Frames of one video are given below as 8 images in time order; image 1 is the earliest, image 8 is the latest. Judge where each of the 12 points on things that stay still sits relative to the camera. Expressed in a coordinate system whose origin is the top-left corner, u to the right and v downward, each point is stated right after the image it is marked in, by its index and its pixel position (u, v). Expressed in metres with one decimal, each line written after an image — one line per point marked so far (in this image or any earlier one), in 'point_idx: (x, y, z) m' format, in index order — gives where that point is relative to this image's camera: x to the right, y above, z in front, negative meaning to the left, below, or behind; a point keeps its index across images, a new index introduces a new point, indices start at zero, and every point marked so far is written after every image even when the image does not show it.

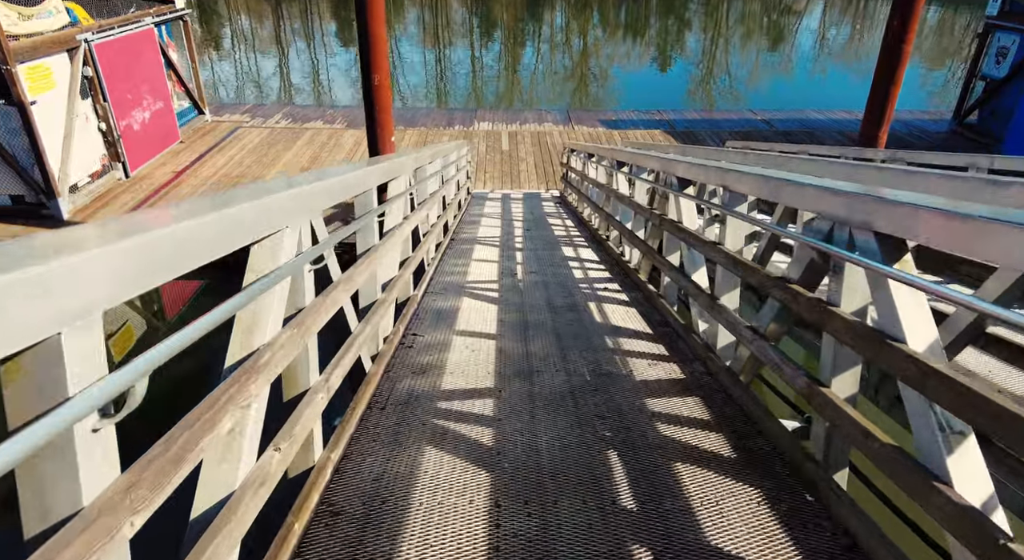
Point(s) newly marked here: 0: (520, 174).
0: (+0.1, +1.5, +7.8) m
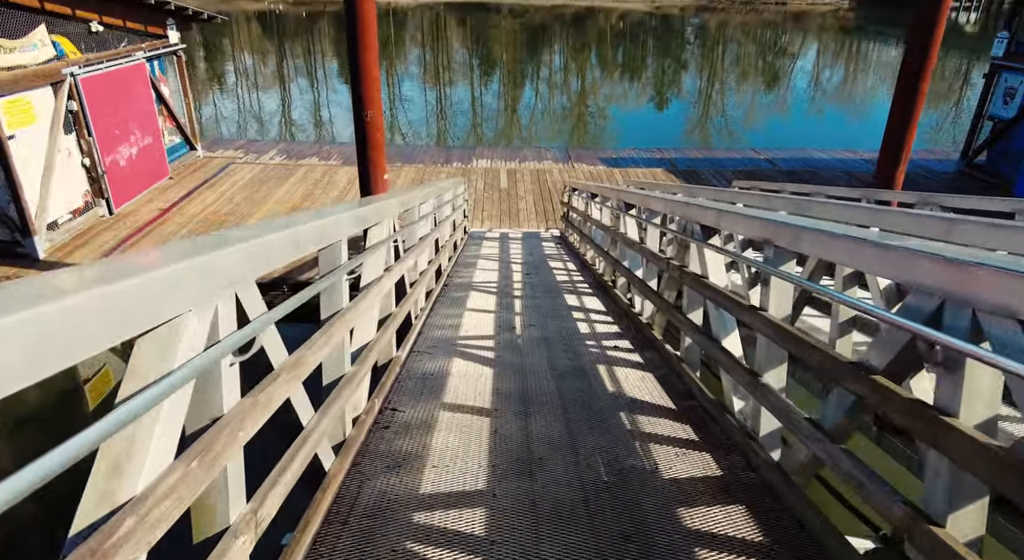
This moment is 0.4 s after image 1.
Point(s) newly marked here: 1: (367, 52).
0: (+0.1, +0.9, +7.6) m
1: (-1.1, +1.7, +4.2) m
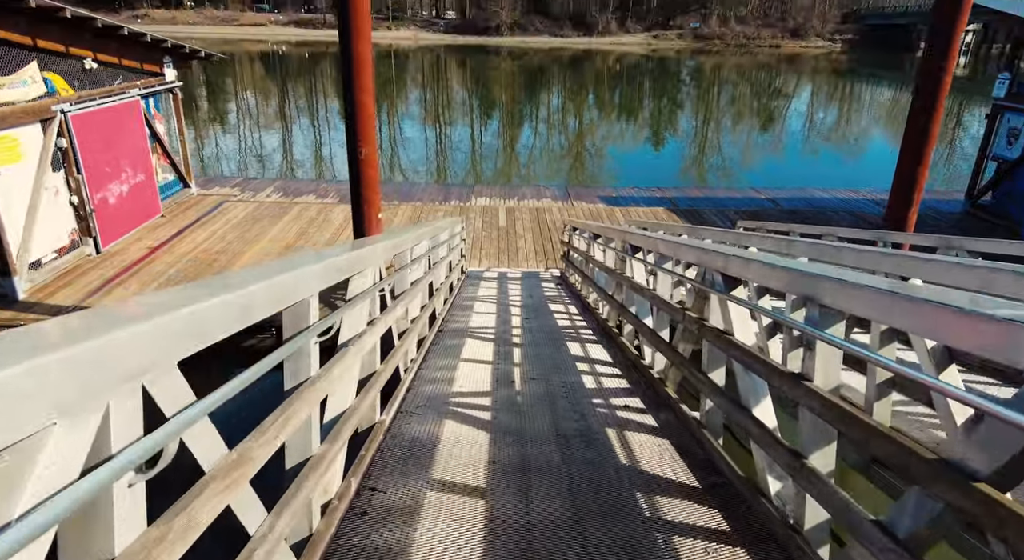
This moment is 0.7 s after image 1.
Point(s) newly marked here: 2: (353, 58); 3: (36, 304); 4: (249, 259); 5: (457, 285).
0: (+0.1, +0.4, +7.4) m
1: (-1.1, +1.4, +4.1) m
2: (-1.1, +1.6, +4.0) m
3: (-4.5, -0.2, +5.3) m
4: (-3.1, +0.3, +6.8) m
5: (-0.5, 0.0, +5.2) m
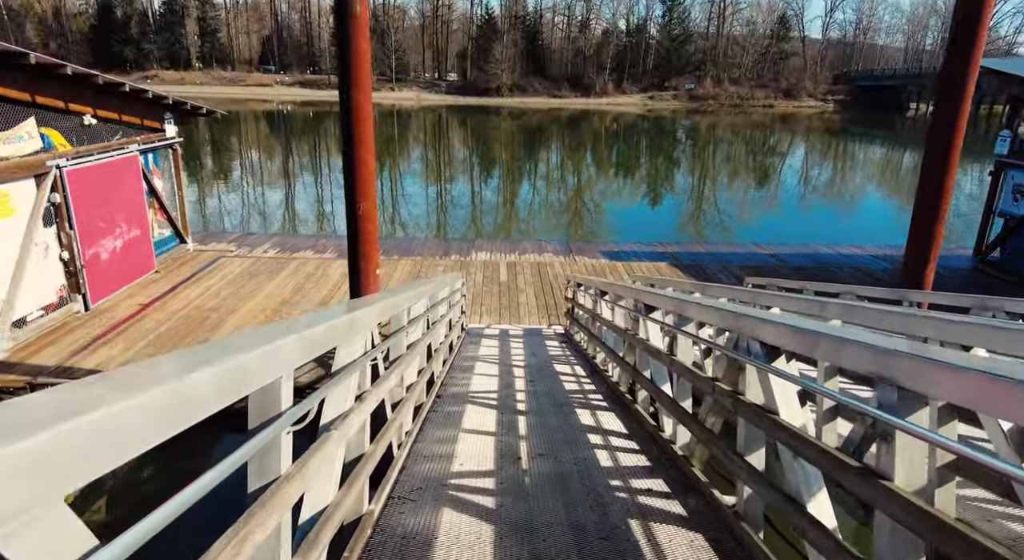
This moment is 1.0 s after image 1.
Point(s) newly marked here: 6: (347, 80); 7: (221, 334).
0: (+0.1, -0.3, +7.2) m
1: (-1.1, +1.0, +4.0) m
2: (-1.1, +1.2, +3.9) m
3: (-4.4, -0.7, +5.1) m
4: (-3.1, -0.4, +6.5) m
5: (-0.5, -0.6, +5.0) m
6: (-1.1, +1.3, +3.8) m
7: (-3.1, -0.6, +6.1) m
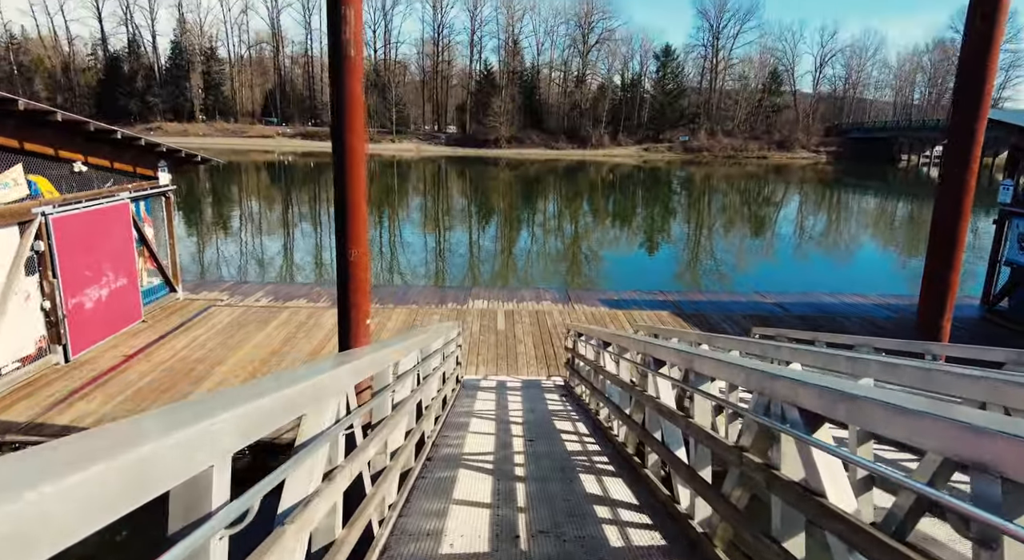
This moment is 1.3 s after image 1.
0: (+0.1, -0.9, +6.9) m
1: (-1.1, +0.6, +3.8) m
2: (-1.1, +0.8, +3.8) m
3: (-4.5, -1.2, +4.8) m
4: (-3.1, -1.0, +6.3) m
5: (-0.5, -1.0, +4.7) m
6: (-1.1, +1.0, +3.7) m
7: (-3.1, -1.1, +5.8) m
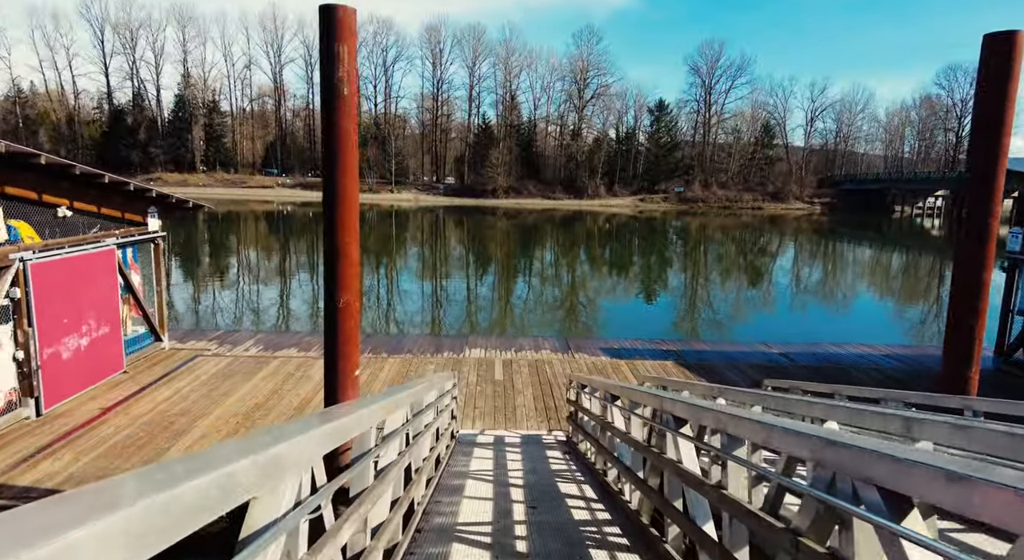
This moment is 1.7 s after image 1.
0: (0.0, -1.5, +6.6) m
1: (-1.1, +0.3, +3.6) m
2: (-1.1, +0.5, +3.6) m
3: (-4.5, -1.6, +4.4) m
4: (-3.1, -1.5, +5.9) m
5: (-0.5, -1.3, +4.4) m
6: (-1.1, +0.7, +3.5) m
7: (-3.2, -1.6, +5.5) m
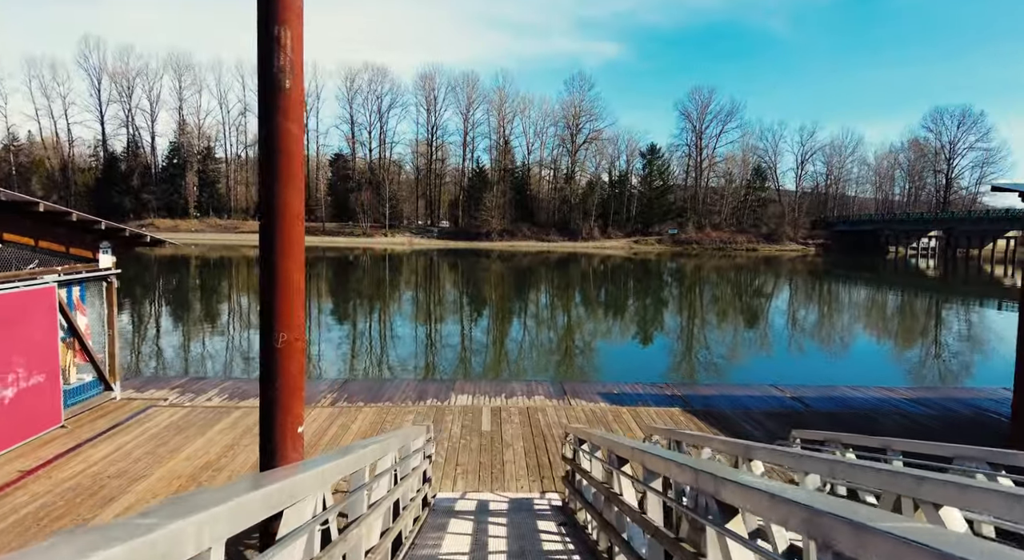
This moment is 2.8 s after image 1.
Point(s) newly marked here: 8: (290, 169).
0: (-0.1, -1.9, +5.8) m
1: (-1.2, +0.1, +3.0) m
2: (-1.2, +0.3, +2.9) m
3: (-4.6, -1.8, +3.6) m
4: (-3.3, -1.8, +5.1) m
5: (-0.6, -1.6, +3.6) m
6: (-1.2, +0.6, +2.9) m
7: (-3.3, -1.9, +4.6) m
8: (-1.1, +0.6, +2.9) m
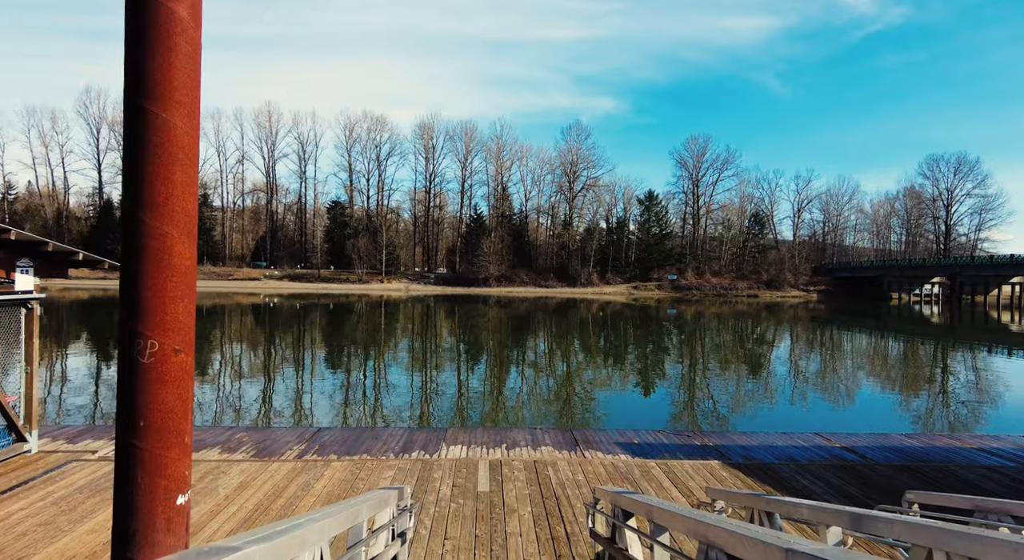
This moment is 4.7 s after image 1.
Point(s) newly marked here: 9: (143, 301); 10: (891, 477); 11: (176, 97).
0: (0.0, -2.0, +4.5) m
1: (-1.1, +0.2, +1.8) m
2: (-1.2, +0.4, +1.8) m
3: (-4.5, -1.8, +2.2) m
4: (-3.2, -1.9, +3.8) m
5: (-0.5, -1.5, +2.3) m
6: (-1.2, +0.6, +1.8) m
7: (-3.2, -1.9, +3.3) m
8: (-1.1, +0.7, +1.8) m
9: (-1.2, -0.1, +1.8) m
10: (+4.0, -2.1, +6.1) m
11: (-1.1, +0.6, +1.8) m
